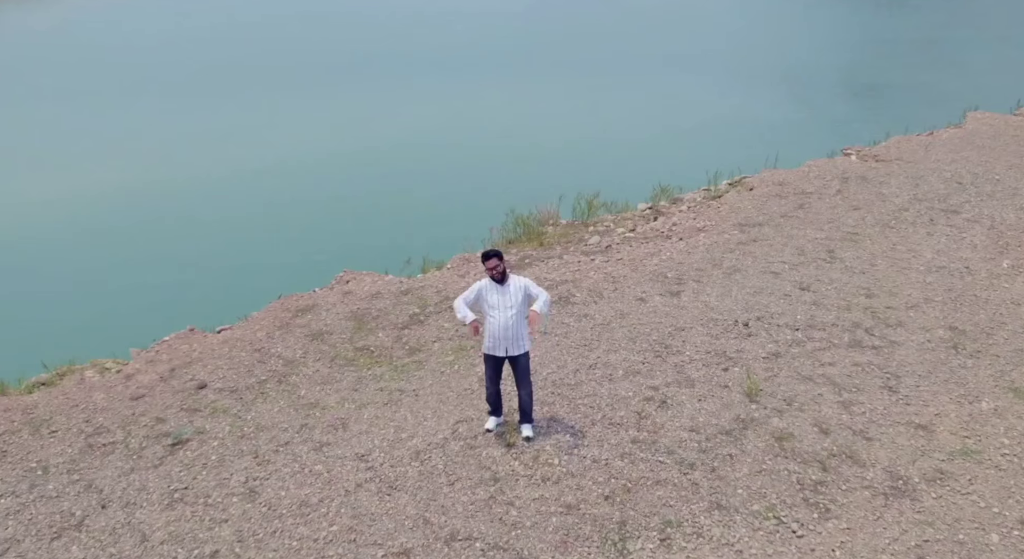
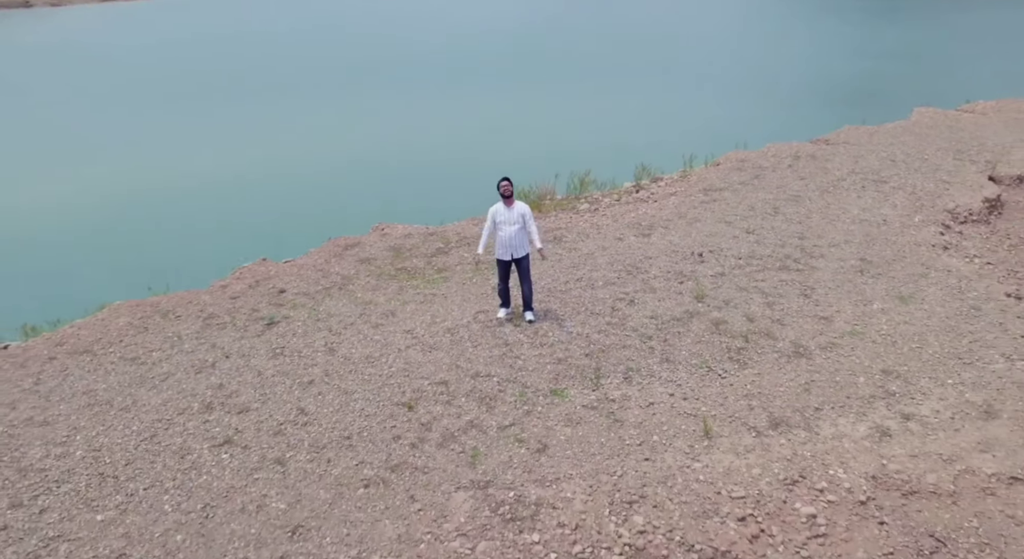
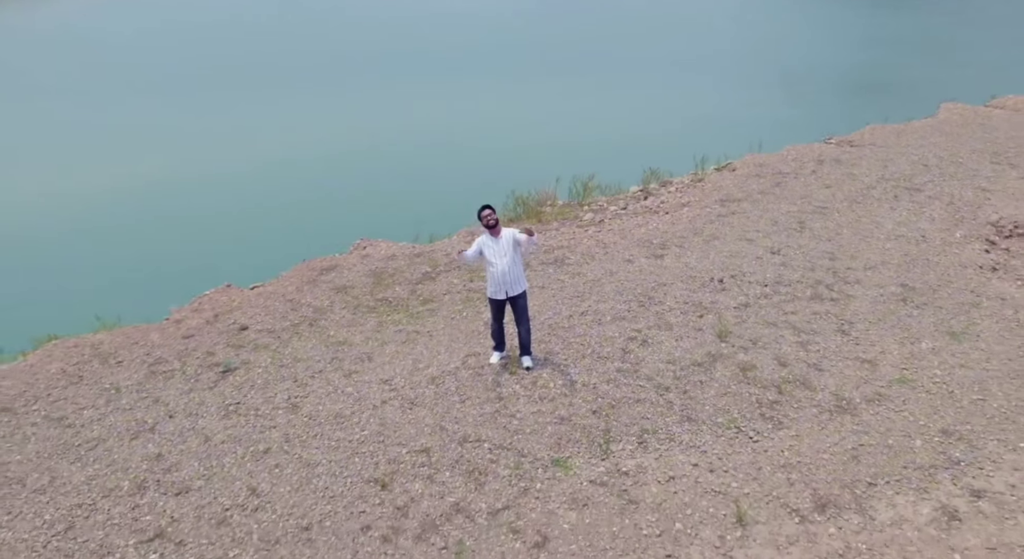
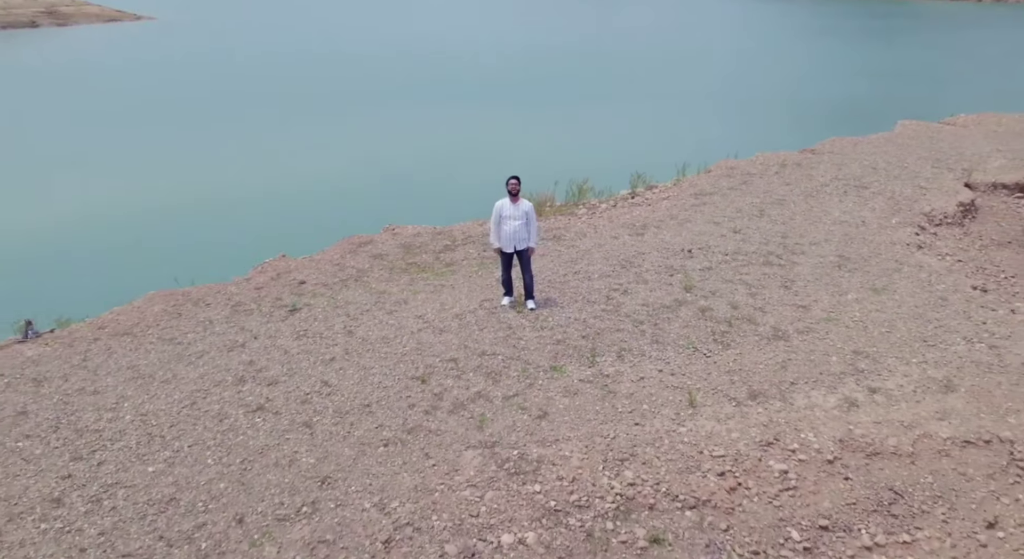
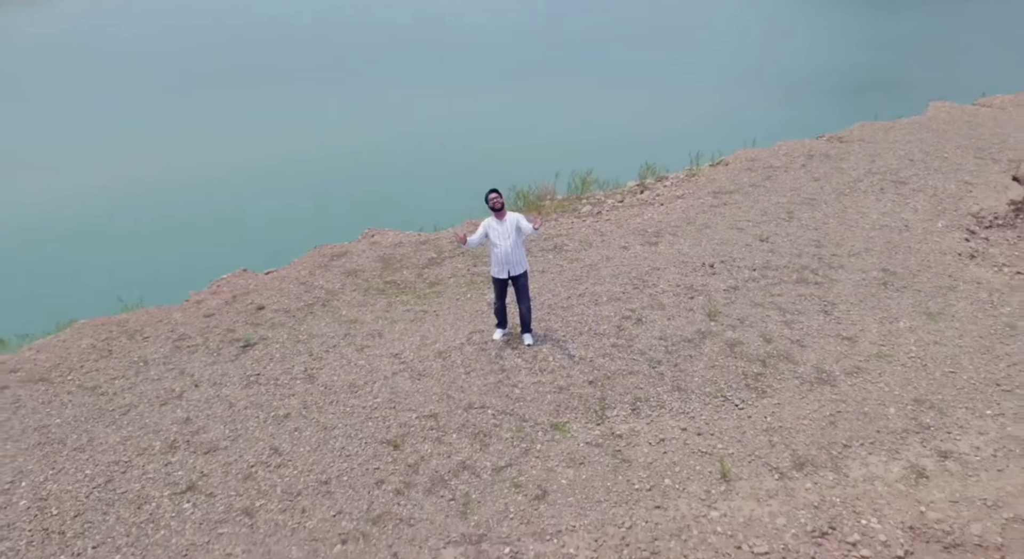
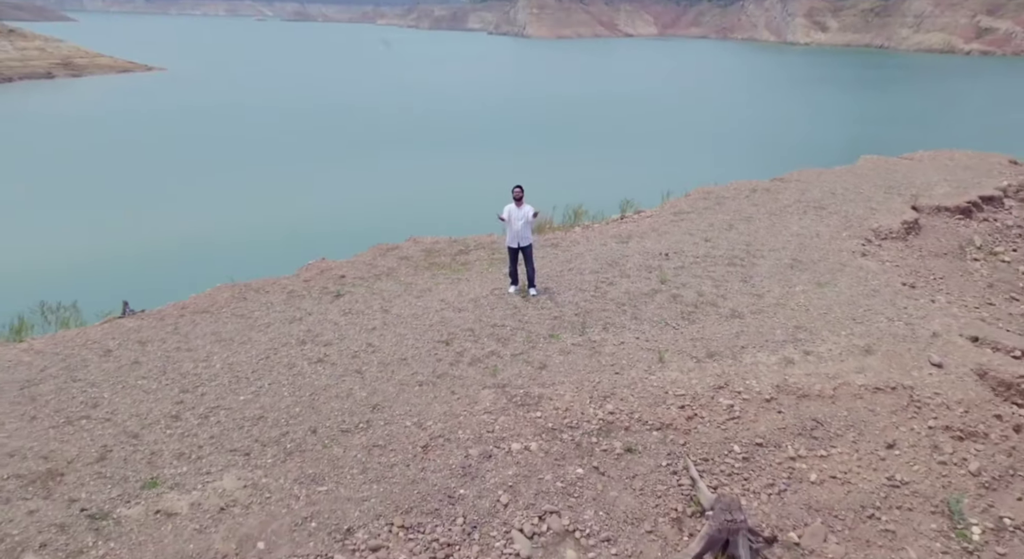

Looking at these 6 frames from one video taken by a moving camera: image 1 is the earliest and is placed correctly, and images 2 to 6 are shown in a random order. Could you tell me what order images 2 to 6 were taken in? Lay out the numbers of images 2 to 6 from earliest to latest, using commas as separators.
3, 5, 2, 4, 6
